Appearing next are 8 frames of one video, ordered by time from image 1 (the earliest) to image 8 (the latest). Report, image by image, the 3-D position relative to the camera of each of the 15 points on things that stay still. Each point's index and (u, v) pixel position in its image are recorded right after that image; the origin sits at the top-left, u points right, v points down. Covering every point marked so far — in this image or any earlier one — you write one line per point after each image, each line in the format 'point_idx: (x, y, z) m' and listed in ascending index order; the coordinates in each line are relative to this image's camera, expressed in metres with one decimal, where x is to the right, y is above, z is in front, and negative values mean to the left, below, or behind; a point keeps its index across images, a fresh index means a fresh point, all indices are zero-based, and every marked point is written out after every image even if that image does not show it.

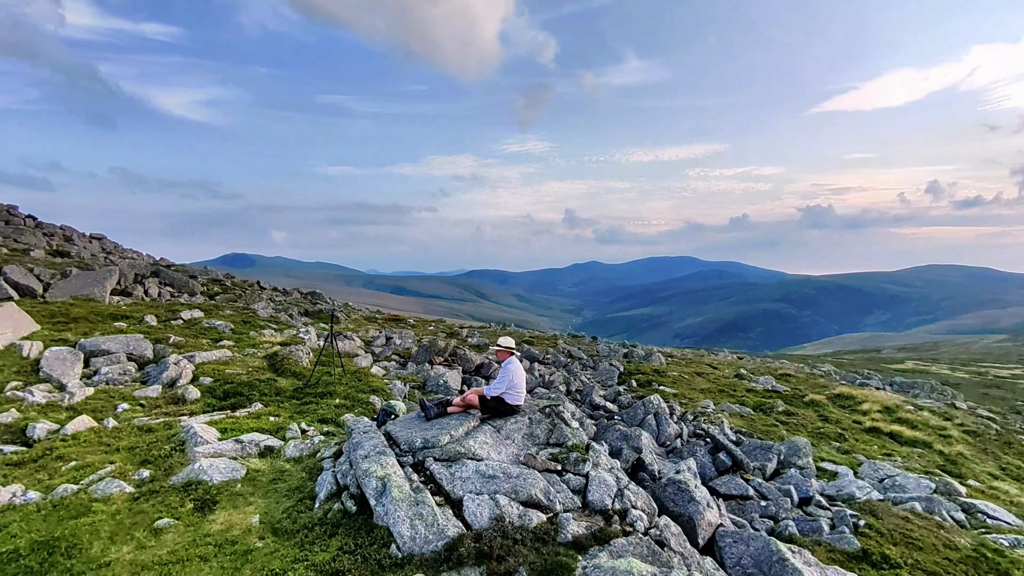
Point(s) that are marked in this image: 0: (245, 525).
0: (-5.3, -4.7, +10.9) m
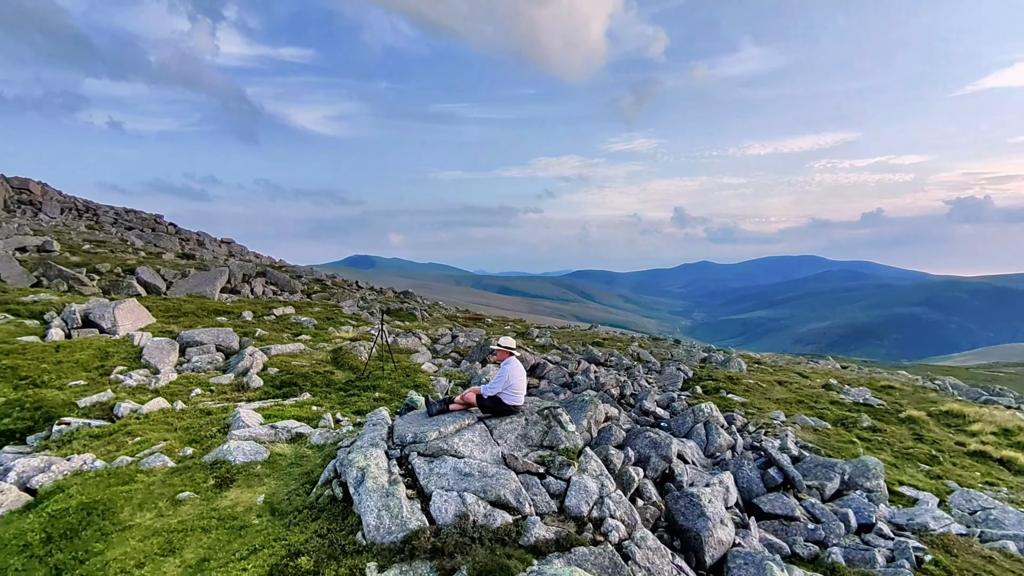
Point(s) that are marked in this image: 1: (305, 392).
0: (-5.7, -4.6, +12.0) m
1: (-7.5, -3.7, +19.9) m
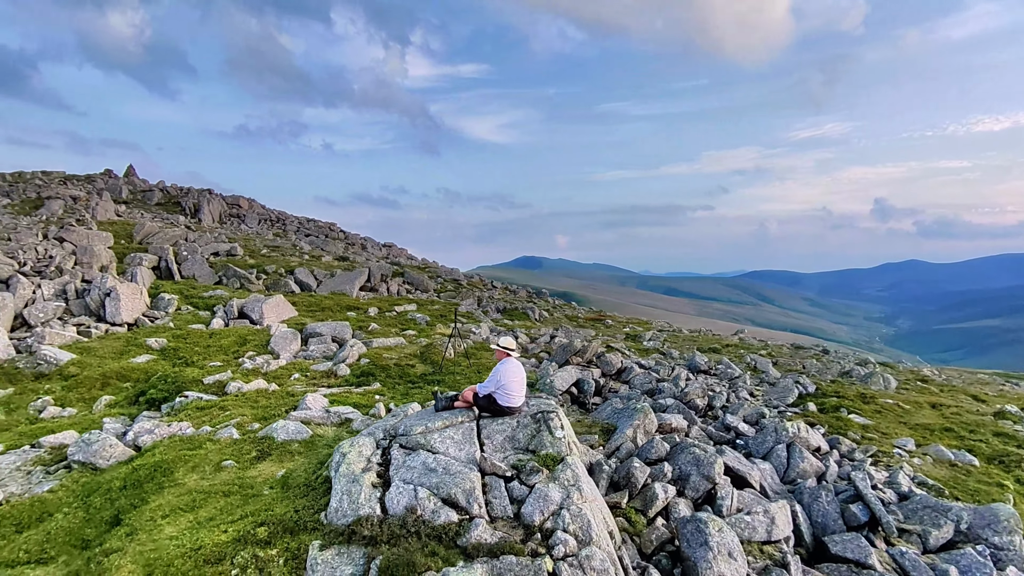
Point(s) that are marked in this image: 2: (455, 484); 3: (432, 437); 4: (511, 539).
0: (-5.9, -4.6, +13.5) m
1: (-5.3, -3.7, +21.7) m
2: (-1.1, -3.8, +10.7) m
3: (-1.8, -3.3, +12.1) m
4: (0.0, -4.5, +9.9) m
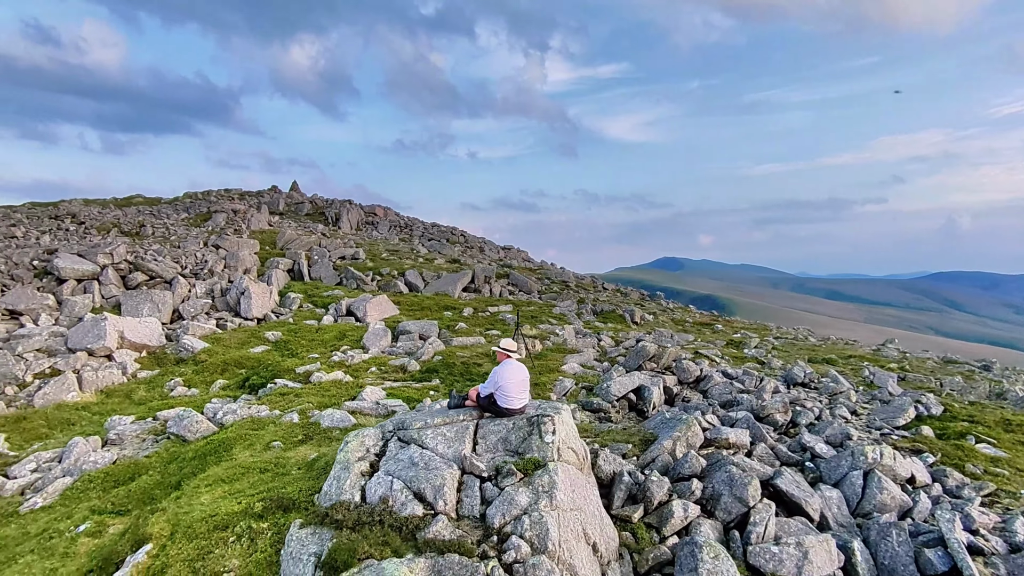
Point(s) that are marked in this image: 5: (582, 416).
0: (-5.6, -4.6, +14.9) m
1: (-3.1, -3.7, +22.7) m
2: (-1.7, -3.8, +11.0) m
3: (-1.9, -3.3, +12.5) m
4: (-0.8, -4.5, +9.9) m
5: (+2.5, -4.5, +19.5) m
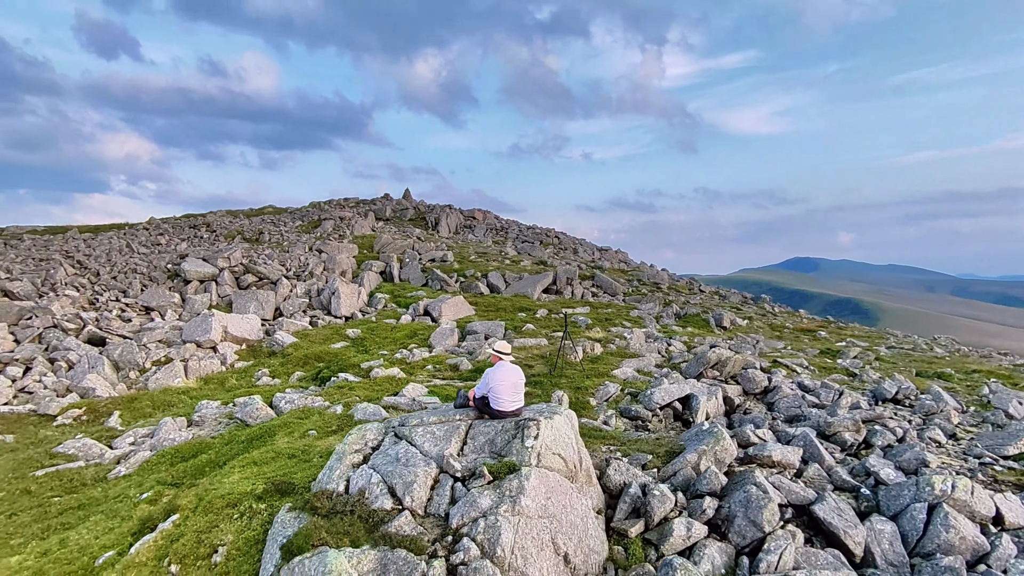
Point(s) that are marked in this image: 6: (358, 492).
0: (-5.3, -4.6, +16.0) m
1: (-1.2, -3.8, +23.0) m
2: (-2.2, -3.8, +11.3) m
3: (-2.2, -3.3, +12.9) m
4: (-1.6, -4.5, +10.1) m
5: (+3.6, -4.6, +18.8) m
6: (-3.2, -4.2, +11.3) m
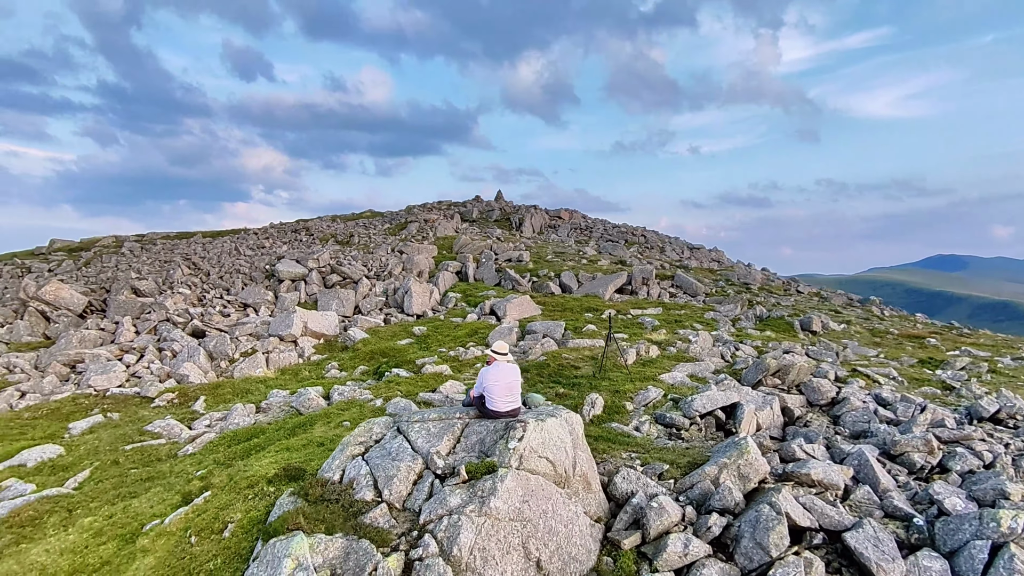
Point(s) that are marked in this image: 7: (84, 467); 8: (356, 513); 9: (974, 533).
0: (-4.7, -4.6, +16.8) m
1: (+0.5, -3.8, +23.0) m
2: (-2.6, -3.8, +11.6) m
3: (-2.3, -3.3, +13.2) m
4: (-2.2, -4.5, +10.4) m
5: (+4.5, -4.6, +18.0) m
6: (-3.5, -4.2, +11.8) m
7: (-15.3, -6.4, +19.8) m
8: (-3.0, -4.4, +10.8) m
9: (+10.3, -5.4, +12.2) m
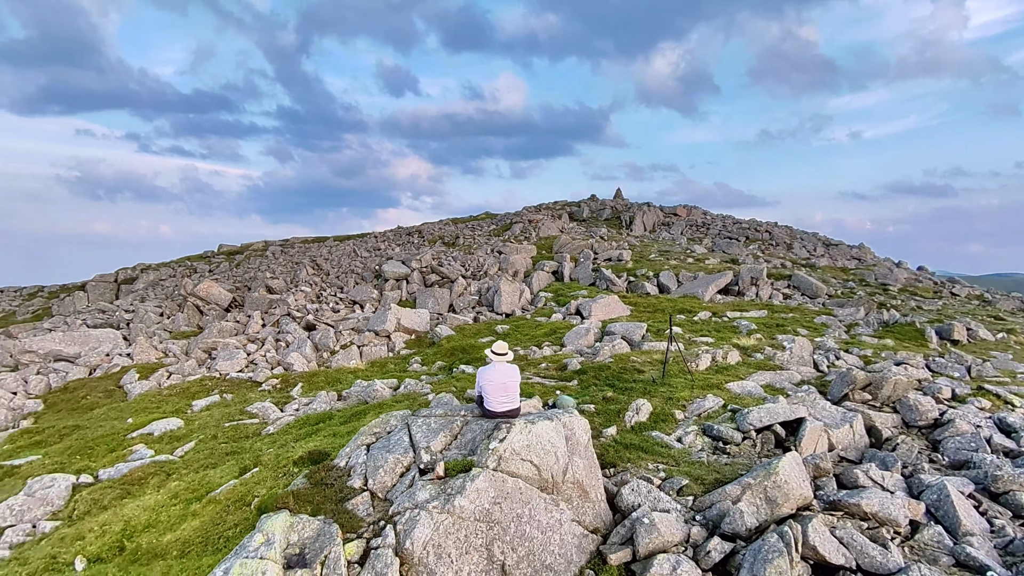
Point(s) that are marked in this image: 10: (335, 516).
0: (-3.8, -4.5, +17.7) m
1: (+2.8, -3.8, +22.4) m
2: (-2.9, -3.8, +12.2) m
3: (-2.2, -3.3, +13.6) m
4: (-2.8, -4.5, +10.8) m
5: (+5.5, -4.6, +16.6) m
6: (-3.8, -4.1, +12.5) m
7: (-13.3, -6.3, +23.1) m
8: (-3.5, -4.4, +11.5) m
9: (+9.8, -5.5, +9.7) m
10: (-3.5, -4.5, +10.9) m
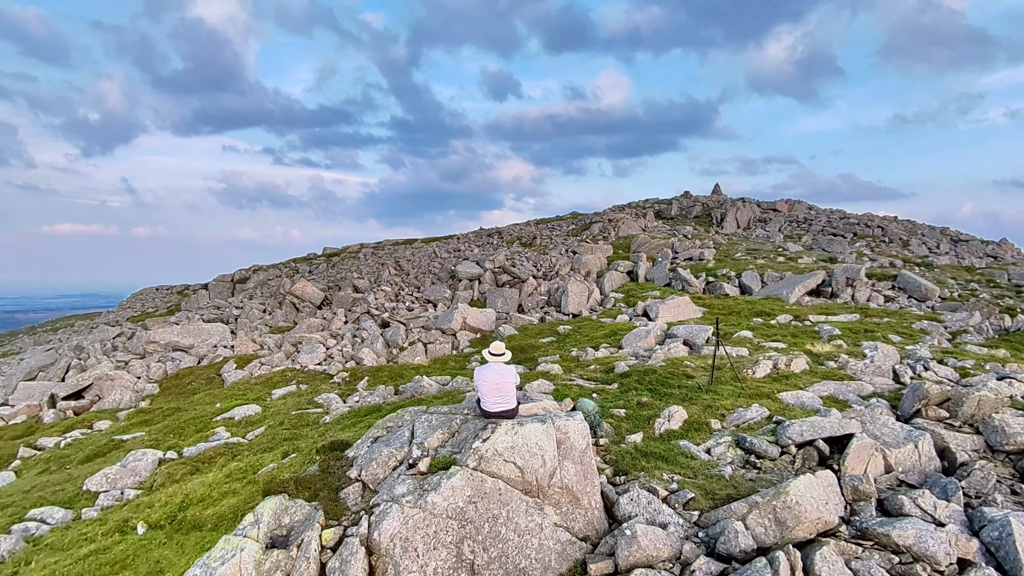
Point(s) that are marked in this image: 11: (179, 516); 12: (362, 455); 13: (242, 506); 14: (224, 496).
0: (-3.0, -4.5, +18.2) m
1: (+4.4, -3.8, +21.7) m
2: (-3.1, -3.8, +12.7) m
3: (-2.2, -3.3, +13.9) m
4: (-3.3, -4.5, +11.3) m
5: (+6.0, -4.6, +15.6) m
6: (-3.9, -4.1, +13.2) m
7: (-11.4, -6.2, +25.3) m
8: (-3.8, -4.4, +12.1) m
9: (+8.9, -5.5, +7.9) m
10: (-3.9, -4.5, +11.5) m
11: (-9.7, -6.6, +16.0) m
12: (-3.5, -3.9, +13.1) m
13: (-7.2, -5.8, +14.7) m
14: (-8.5, -6.1, +16.3) m
